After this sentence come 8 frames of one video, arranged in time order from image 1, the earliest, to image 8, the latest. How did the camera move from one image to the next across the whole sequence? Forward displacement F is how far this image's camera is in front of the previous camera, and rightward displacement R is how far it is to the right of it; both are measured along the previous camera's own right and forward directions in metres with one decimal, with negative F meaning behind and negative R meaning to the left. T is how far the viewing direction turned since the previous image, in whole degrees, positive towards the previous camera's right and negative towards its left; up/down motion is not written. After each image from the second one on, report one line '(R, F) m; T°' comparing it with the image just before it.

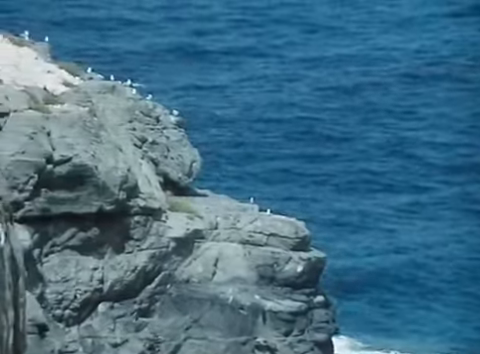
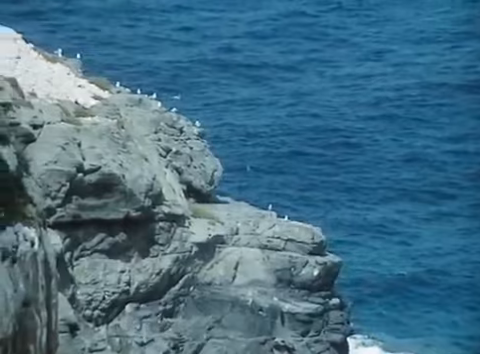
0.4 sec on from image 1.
(0.0, -1.3) m; -1°
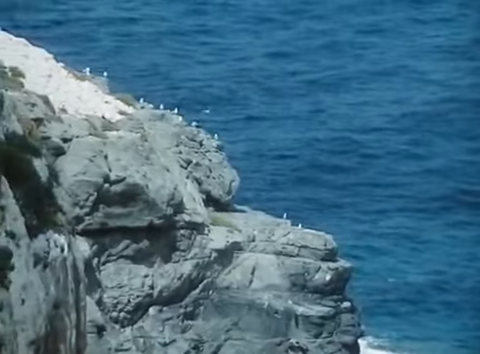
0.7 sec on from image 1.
(-0.1, -1.5) m; -1°
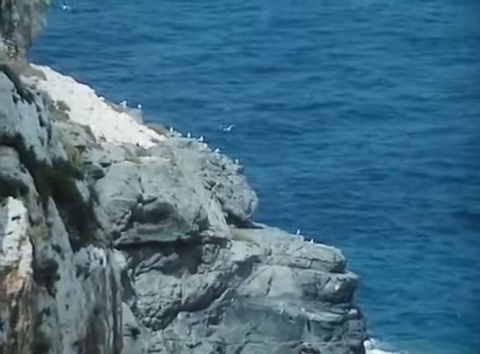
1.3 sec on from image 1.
(-0.1, -3.2) m; -1°
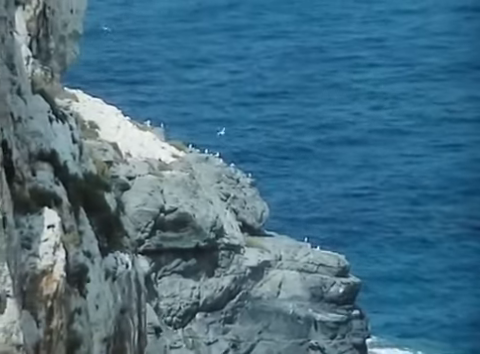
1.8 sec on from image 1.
(-0.2, -2.8) m; 0°
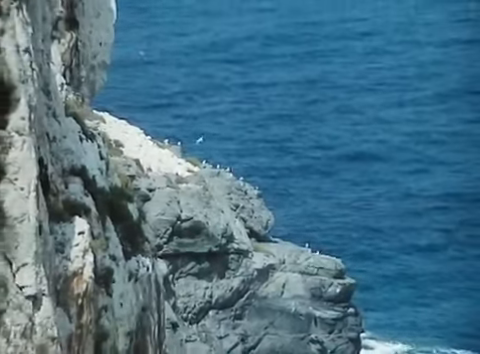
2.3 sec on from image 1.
(-0.1, -3.9) m; 0°
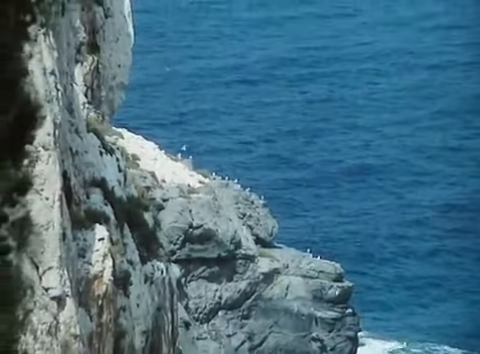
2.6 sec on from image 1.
(0.0, -3.0) m; 0°
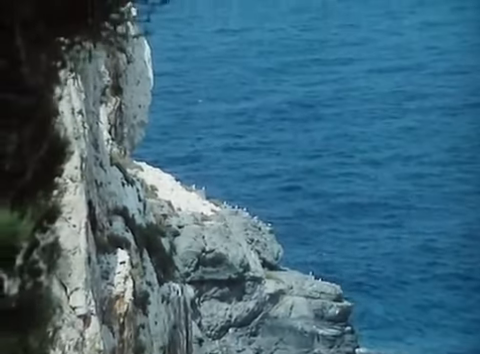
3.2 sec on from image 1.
(-0.1, -3.7) m; 0°
